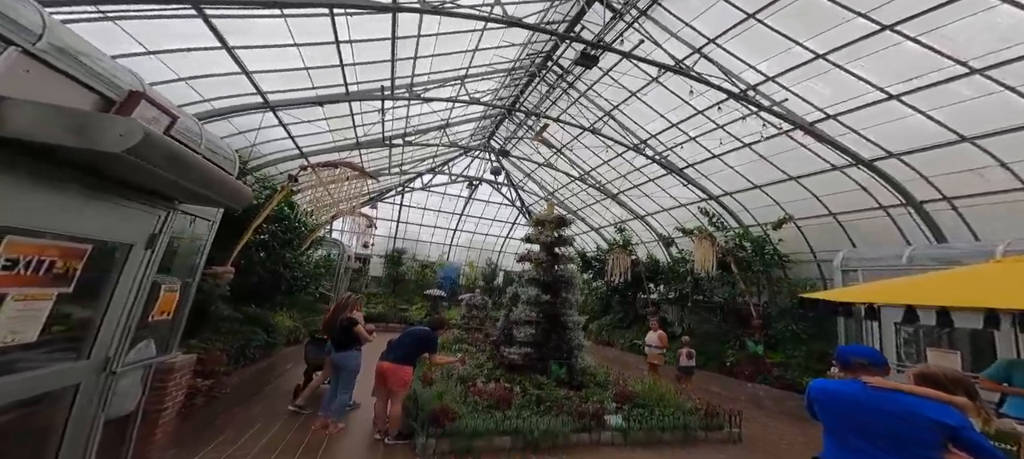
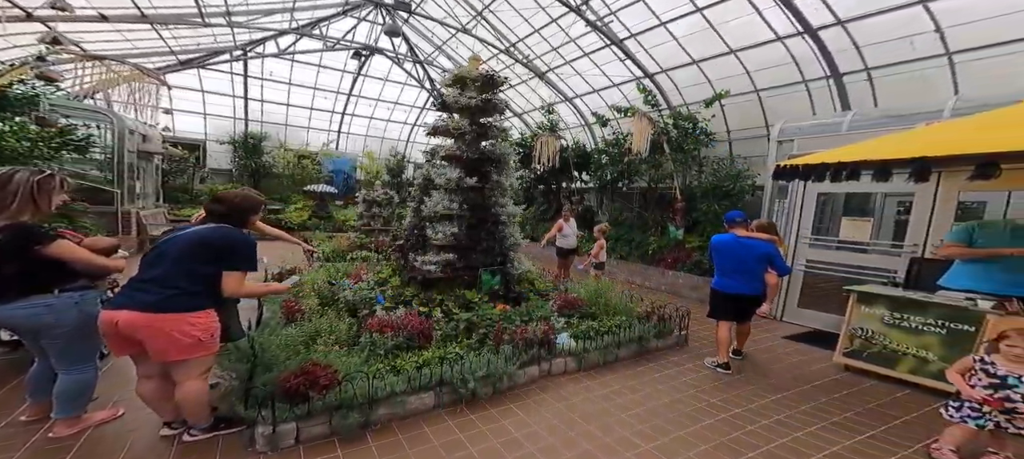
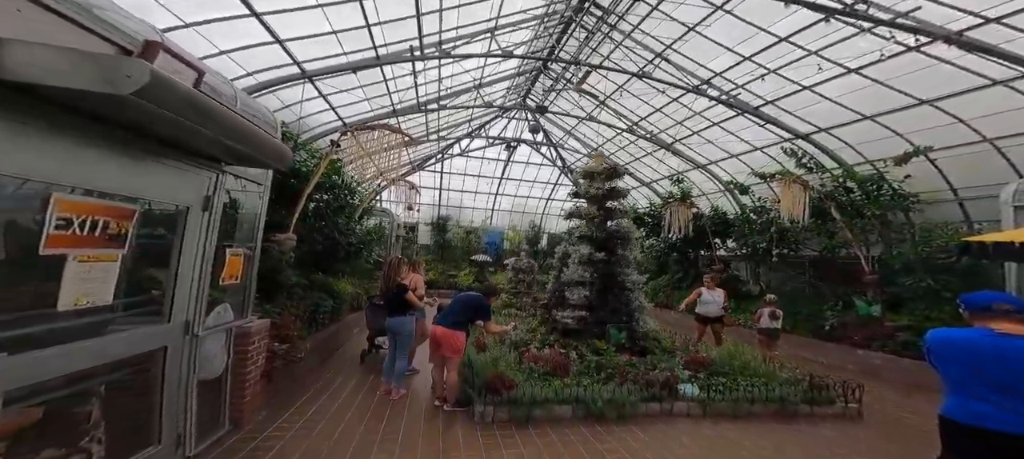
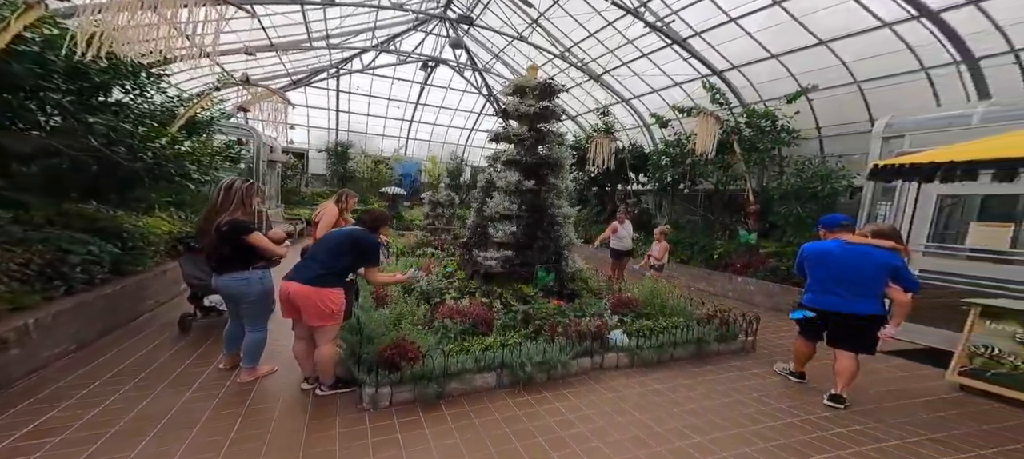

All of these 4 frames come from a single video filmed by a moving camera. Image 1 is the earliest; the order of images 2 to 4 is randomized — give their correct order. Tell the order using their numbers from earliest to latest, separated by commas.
3, 4, 2
